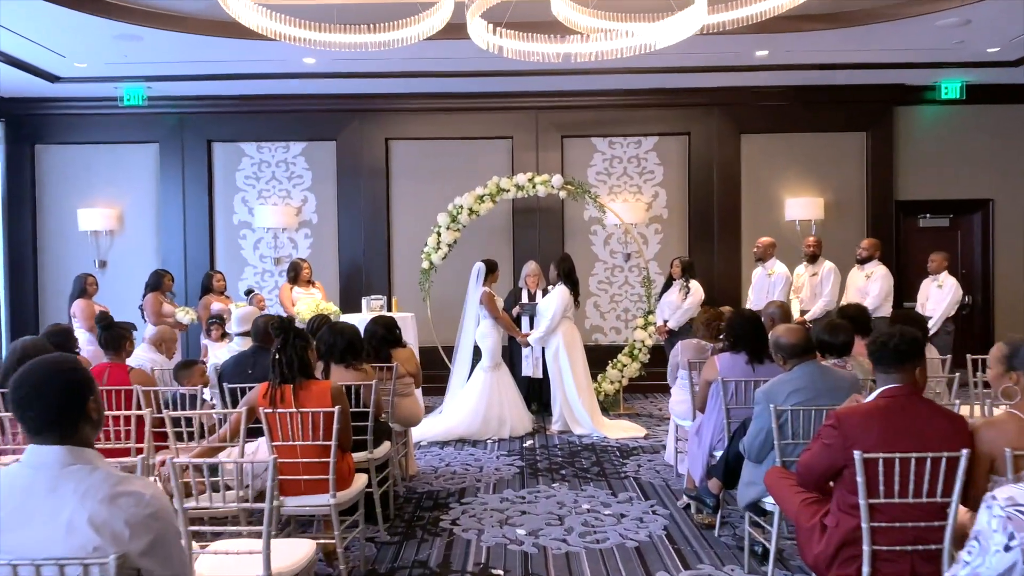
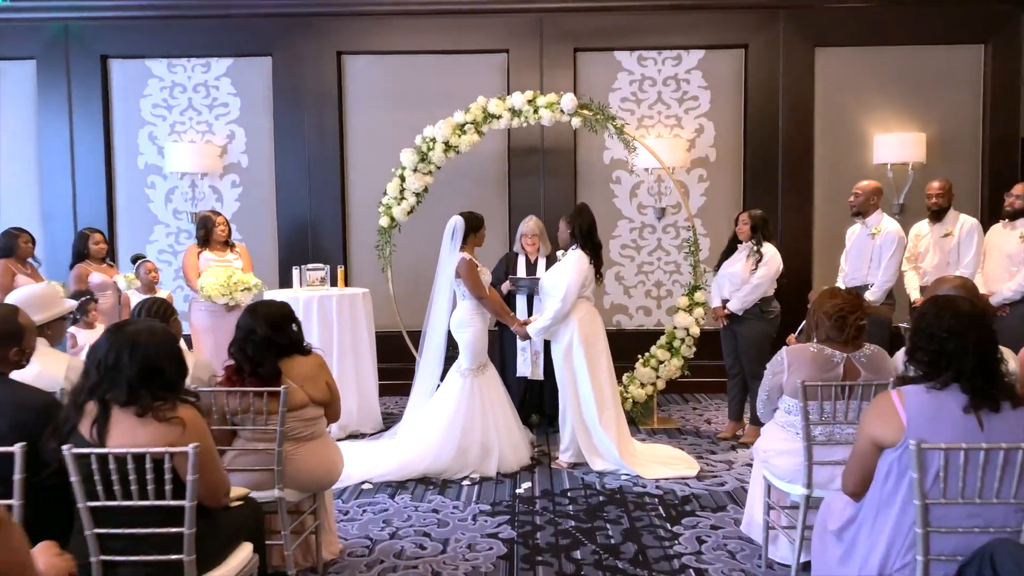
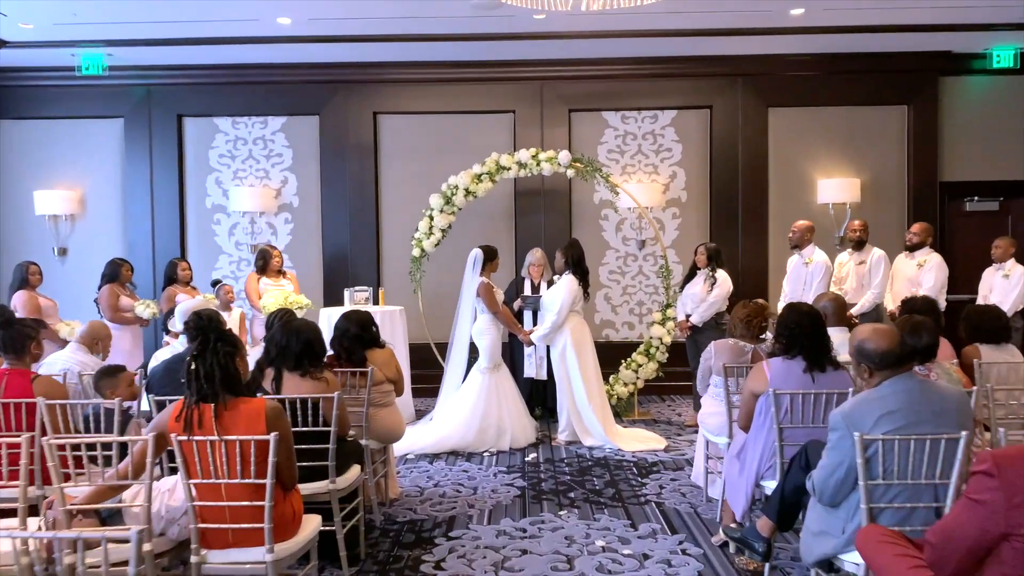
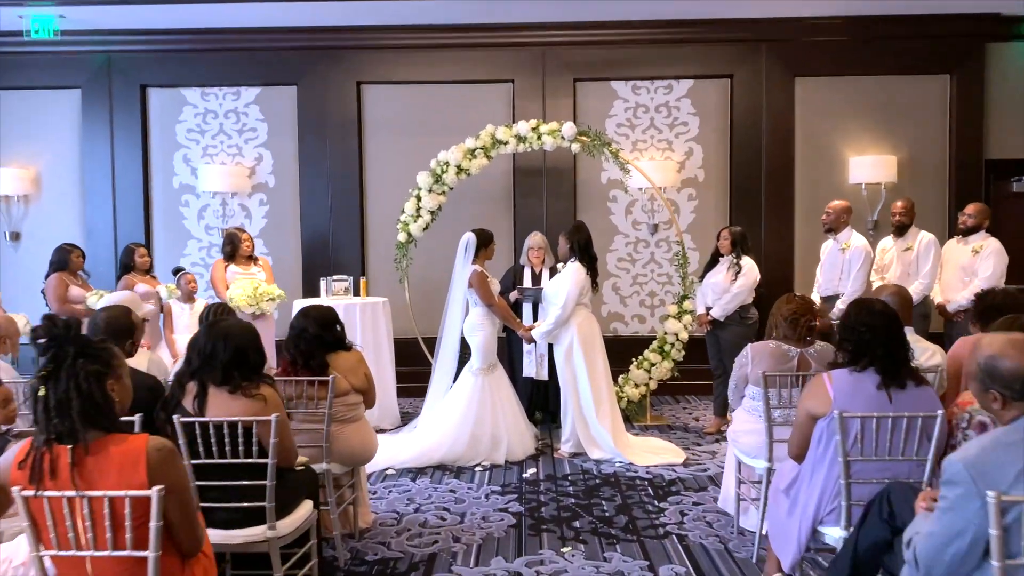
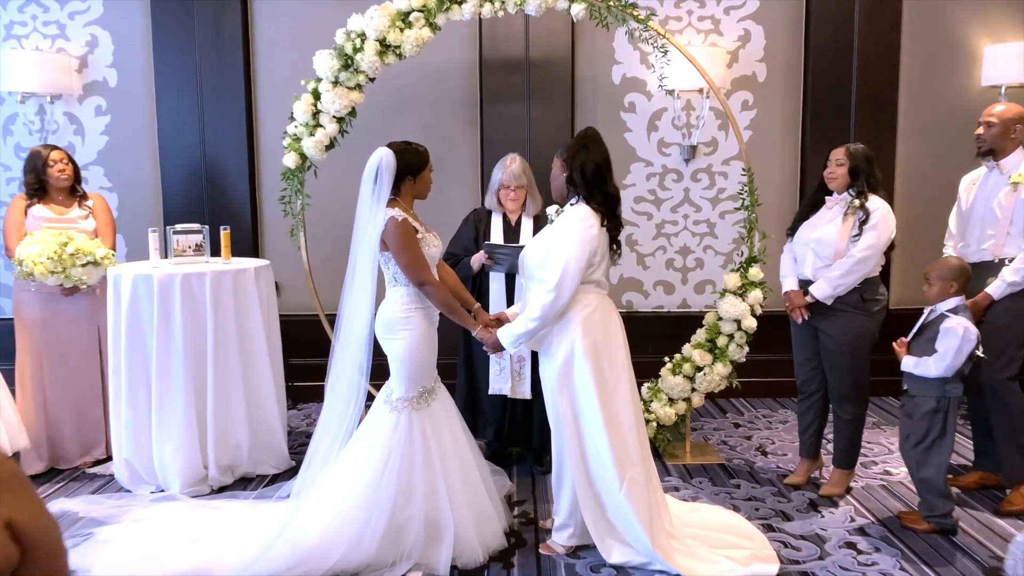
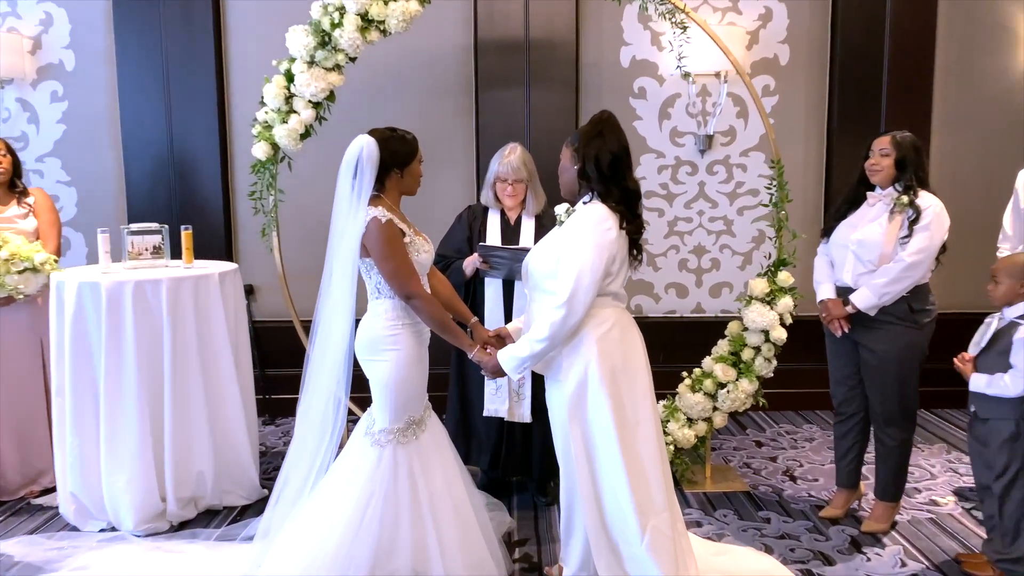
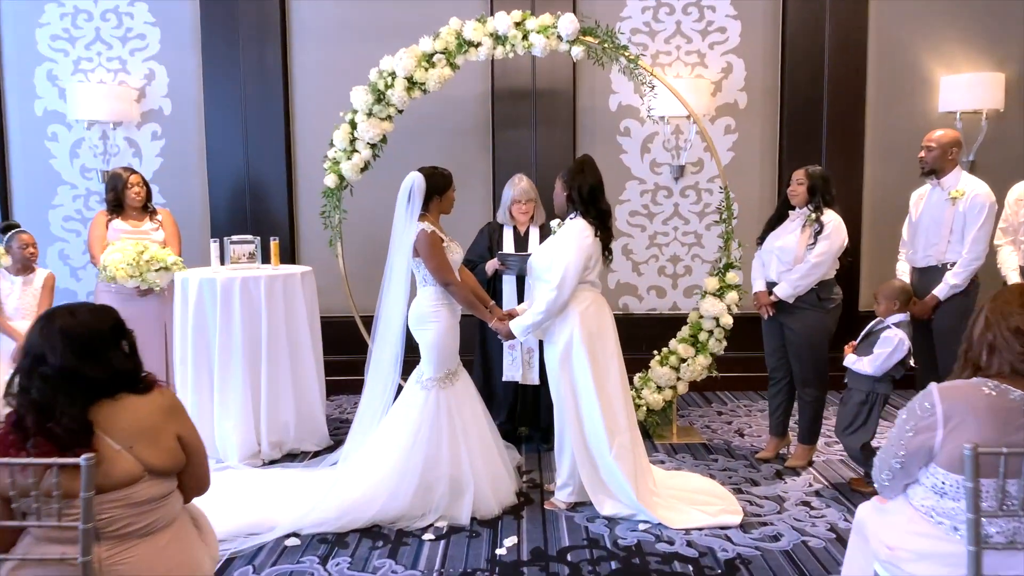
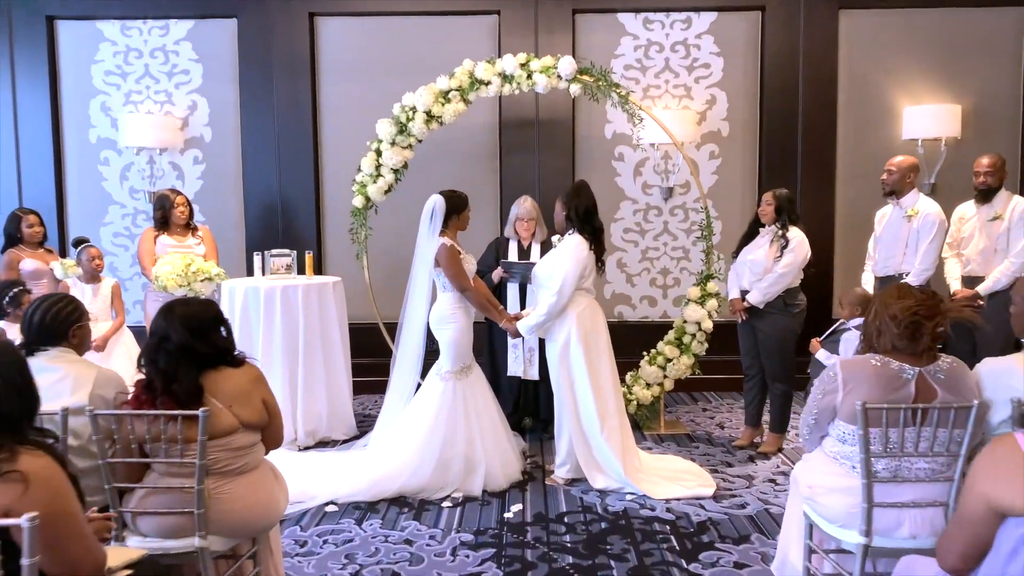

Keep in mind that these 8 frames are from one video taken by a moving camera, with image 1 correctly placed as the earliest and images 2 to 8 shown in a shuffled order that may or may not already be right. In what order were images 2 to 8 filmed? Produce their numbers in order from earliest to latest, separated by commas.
3, 4, 2, 8, 7, 5, 6
